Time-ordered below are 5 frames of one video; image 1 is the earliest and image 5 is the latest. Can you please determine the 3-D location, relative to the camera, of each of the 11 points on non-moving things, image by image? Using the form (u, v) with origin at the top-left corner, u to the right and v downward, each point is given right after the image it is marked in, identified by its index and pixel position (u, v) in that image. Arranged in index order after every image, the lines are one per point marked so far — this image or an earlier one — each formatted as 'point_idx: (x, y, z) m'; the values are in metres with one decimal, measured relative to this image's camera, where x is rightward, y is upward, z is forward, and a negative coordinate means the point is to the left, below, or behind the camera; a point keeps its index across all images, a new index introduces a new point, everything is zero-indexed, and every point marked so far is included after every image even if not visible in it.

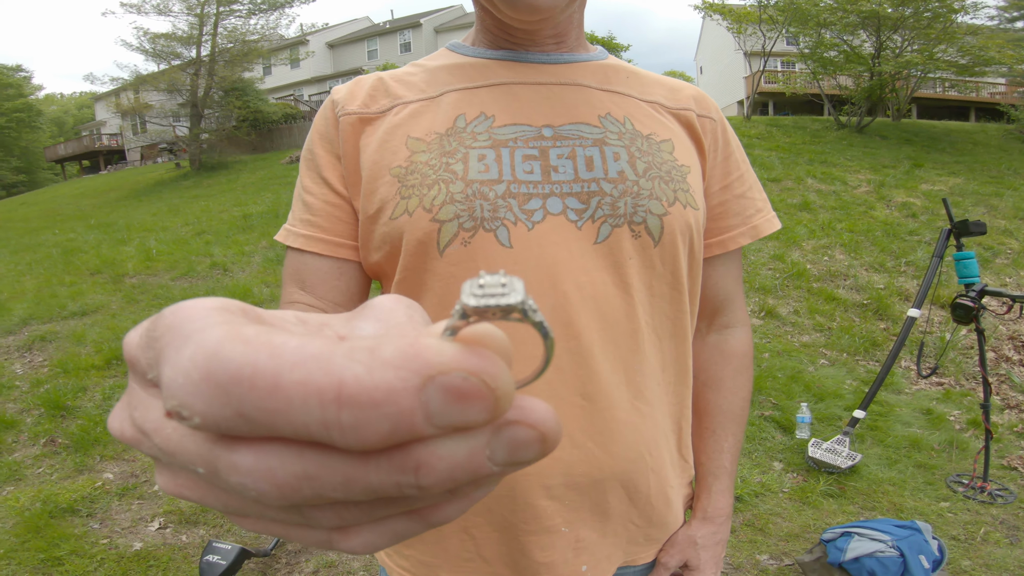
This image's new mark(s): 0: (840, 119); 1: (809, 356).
0: (+9.0, +4.6, +14.3) m
1: (+2.9, -0.7, +5.2) m
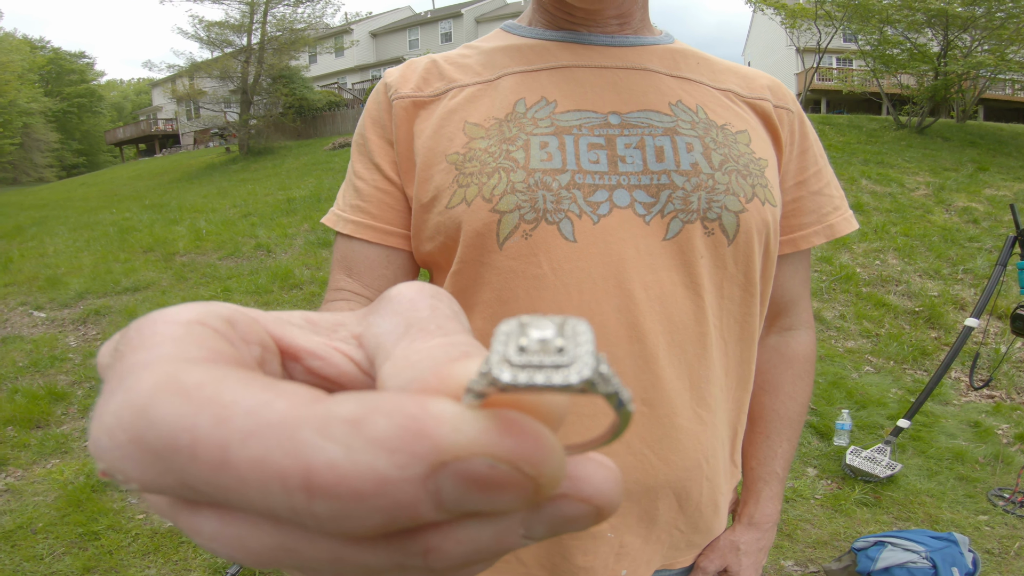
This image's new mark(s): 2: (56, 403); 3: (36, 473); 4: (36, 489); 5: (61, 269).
0: (+10.1, +4.5, +13.7) m
1: (+3.2, -0.8, +5.0) m
2: (-3.8, -0.9, +4.4) m
3: (-3.3, -1.1, +3.6) m
4: (-3.1, -1.2, +3.4) m
5: (-7.0, +0.3, +8.2) m
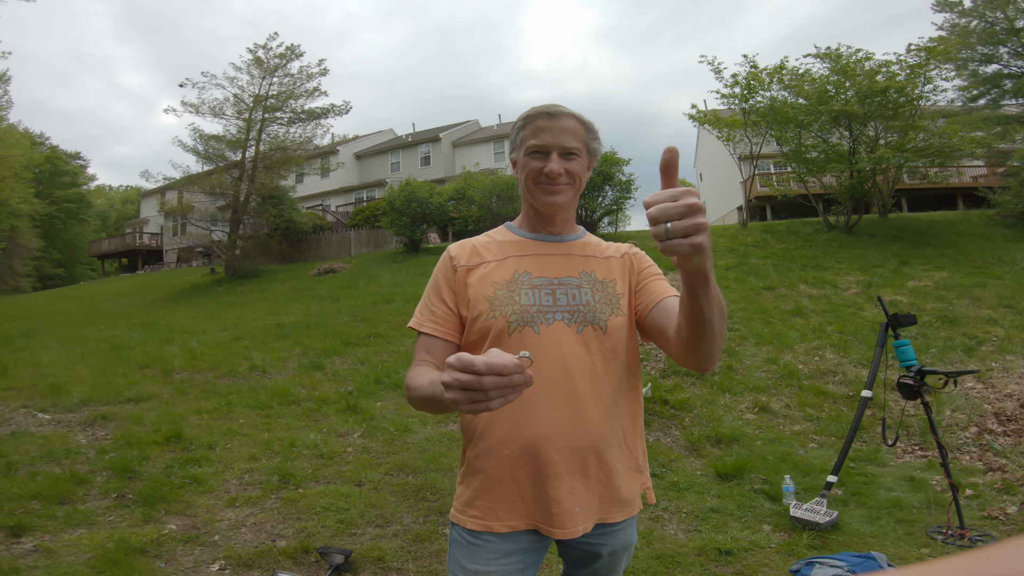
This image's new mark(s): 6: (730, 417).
0: (+9.4, +2.0, +15.5) m
1: (+3.1, -1.7, +5.7) m
2: (-3.9, -1.9, +4.8) m
3: (-3.4, -2.0, +4.0) m
4: (-3.2, -2.0, +3.8) m
5: (-7.3, -1.5, +8.6) m
6: (+2.6, -1.5, +6.3) m
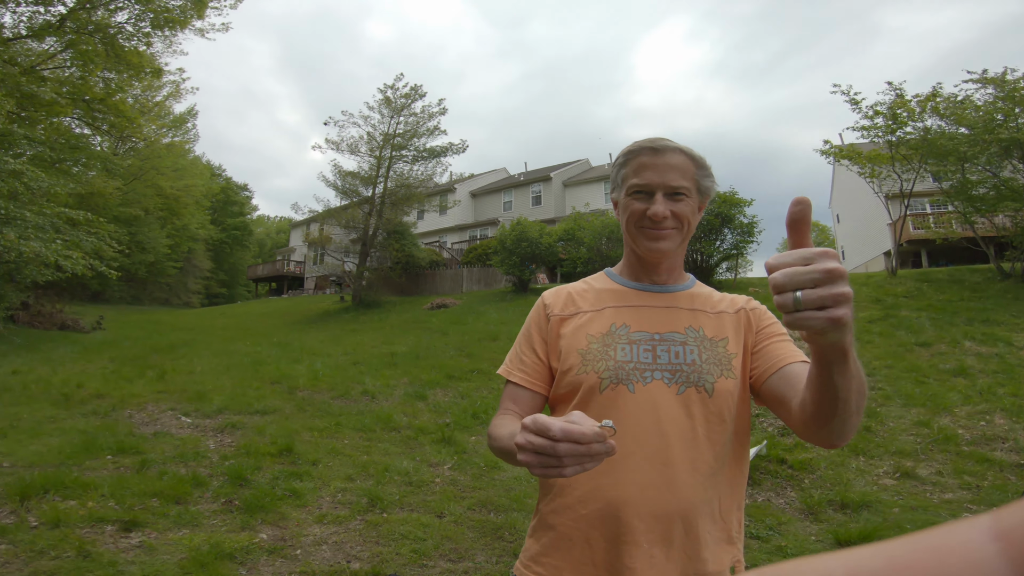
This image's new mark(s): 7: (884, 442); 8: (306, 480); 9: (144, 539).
0: (+12.3, +0.5, +13.2) m
1: (+3.9, -2.1, +4.6) m
2: (-3.1, -2.0, +5.1) m
3: (-2.8, -2.0, +4.2) m
4: (-2.6, -2.0, +4.0) m
5: (-5.7, -1.8, +9.6) m
6: (+3.6, -2.0, +5.3) m
7: (+4.3, -1.8, +6.0) m
8: (-2.2, -2.0, +5.6) m
9: (-2.9, -2.0, +4.1) m
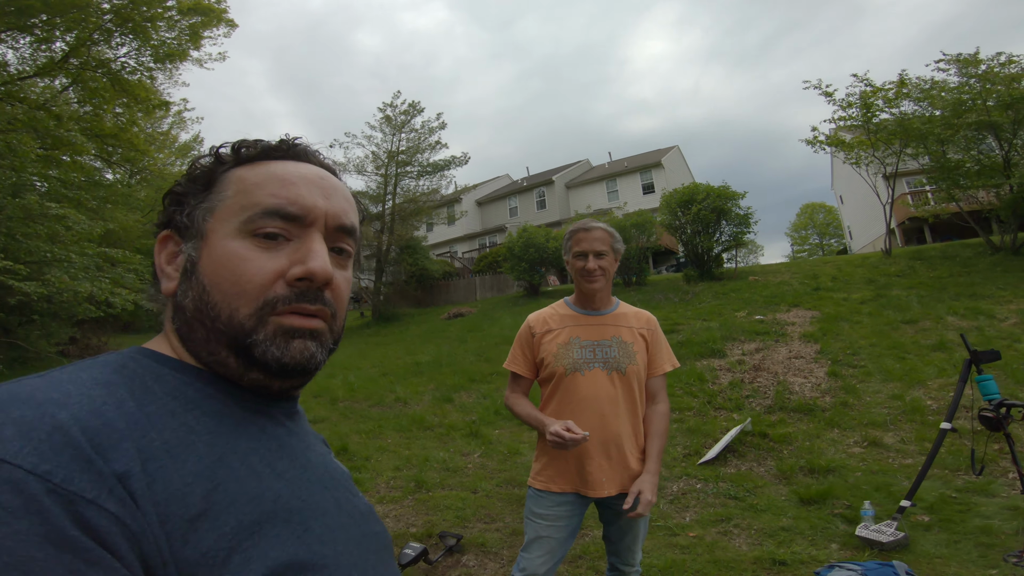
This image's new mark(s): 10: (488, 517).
0: (+12.5, +1.2, +13.9) m
1: (+4.1, -2.0, +5.6) m
2: (-2.9, -2.3, +6.3) m
3: (-2.6, -2.3, +5.3) m
4: (-2.4, -2.3, +5.1) m
5: (-5.4, -2.3, +10.7) m
6: (+3.8, -1.9, +6.2) m
7: (+4.5, -1.6, +7.0) m
8: (-2.0, -2.3, +6.7) m
9: (-2.7, -2.3, +5.2) m
10: (-0.3, -2.3, +5.3) m
